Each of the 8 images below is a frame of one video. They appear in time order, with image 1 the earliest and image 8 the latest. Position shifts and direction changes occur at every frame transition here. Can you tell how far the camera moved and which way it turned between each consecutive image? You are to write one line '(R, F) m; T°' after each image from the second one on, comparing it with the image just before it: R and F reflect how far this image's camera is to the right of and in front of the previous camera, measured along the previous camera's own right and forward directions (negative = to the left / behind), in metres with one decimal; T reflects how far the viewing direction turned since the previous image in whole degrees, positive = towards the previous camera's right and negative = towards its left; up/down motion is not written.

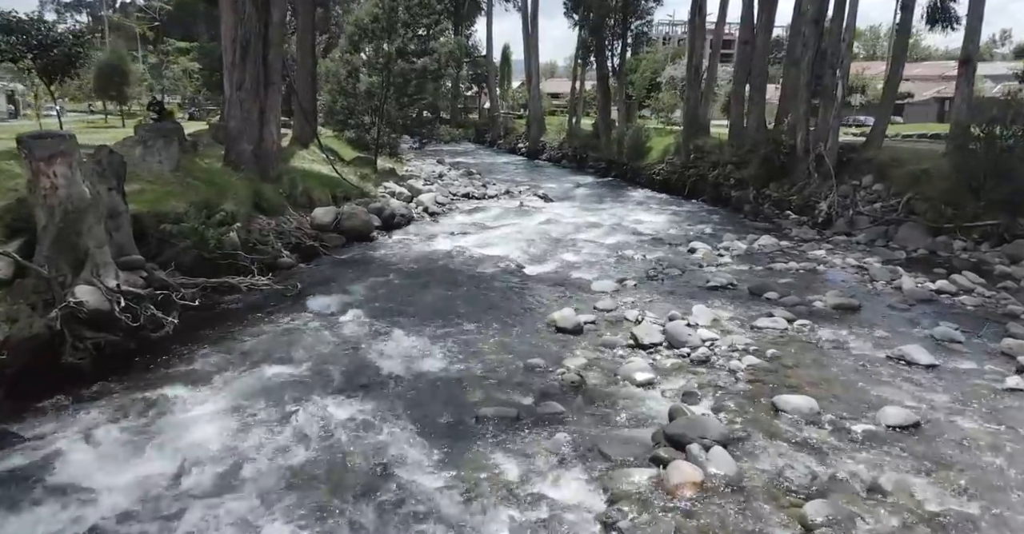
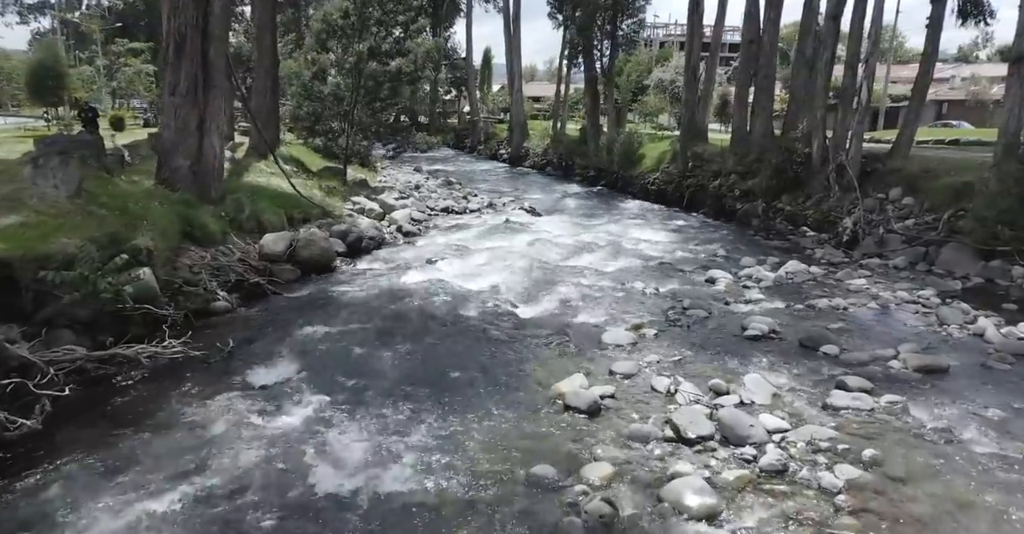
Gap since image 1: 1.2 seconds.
(-0.1, +2.4) m; +2°
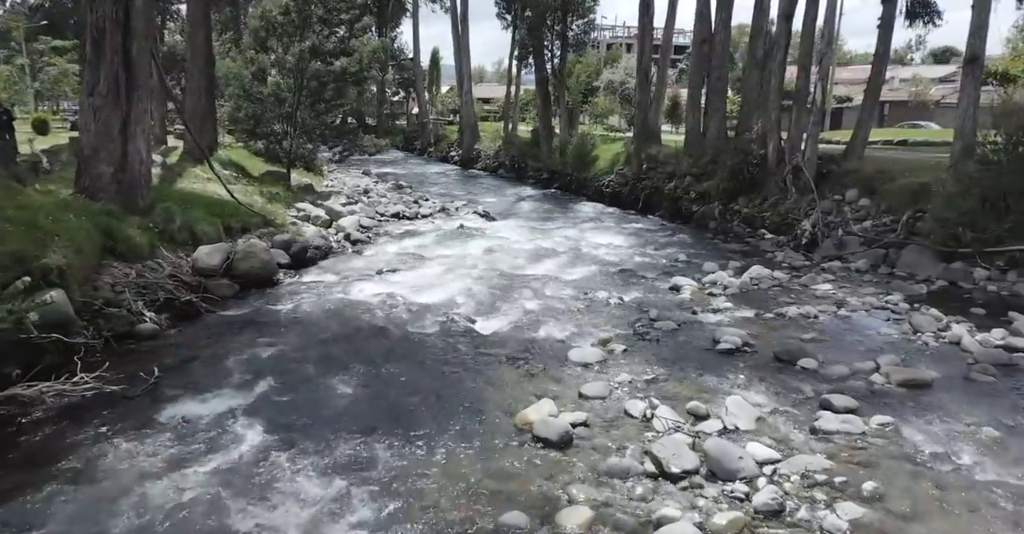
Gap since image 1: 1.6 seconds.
(-0.1, +0.7) m; +4°
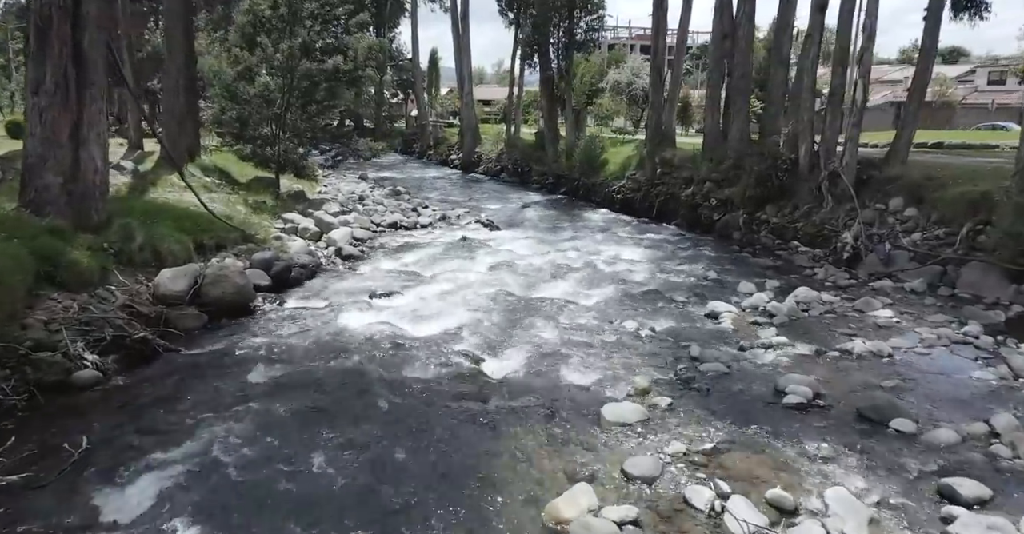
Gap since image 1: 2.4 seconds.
(-0.2, +1.7) m; 0°
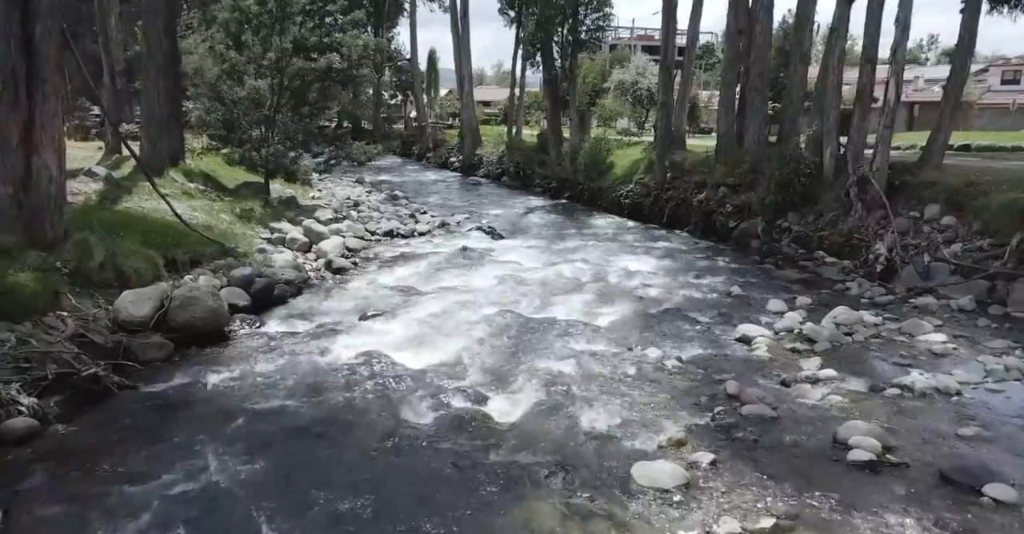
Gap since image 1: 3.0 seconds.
(-0.1, +1.2) m; 0°
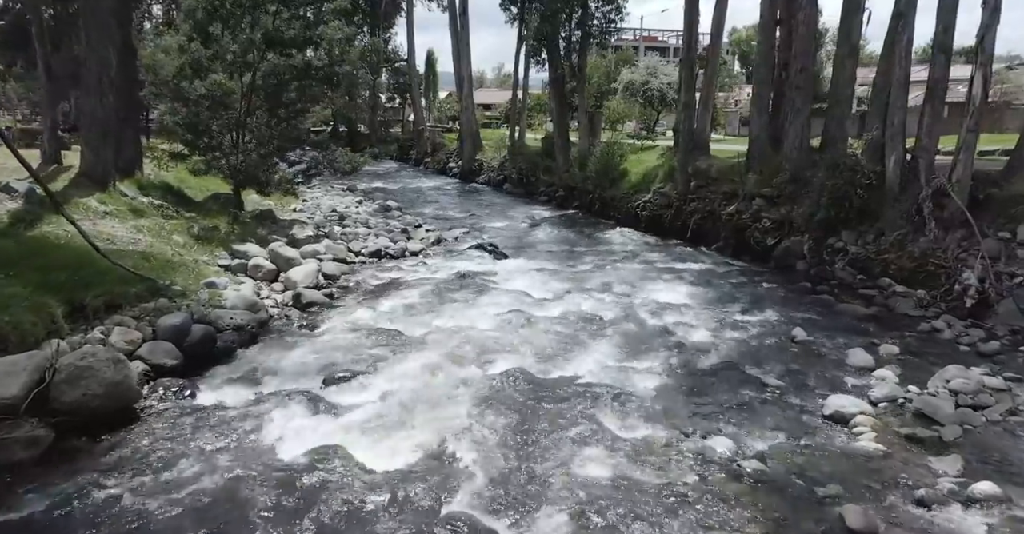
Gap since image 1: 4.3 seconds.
(-0.1, +2.6) m; 0°
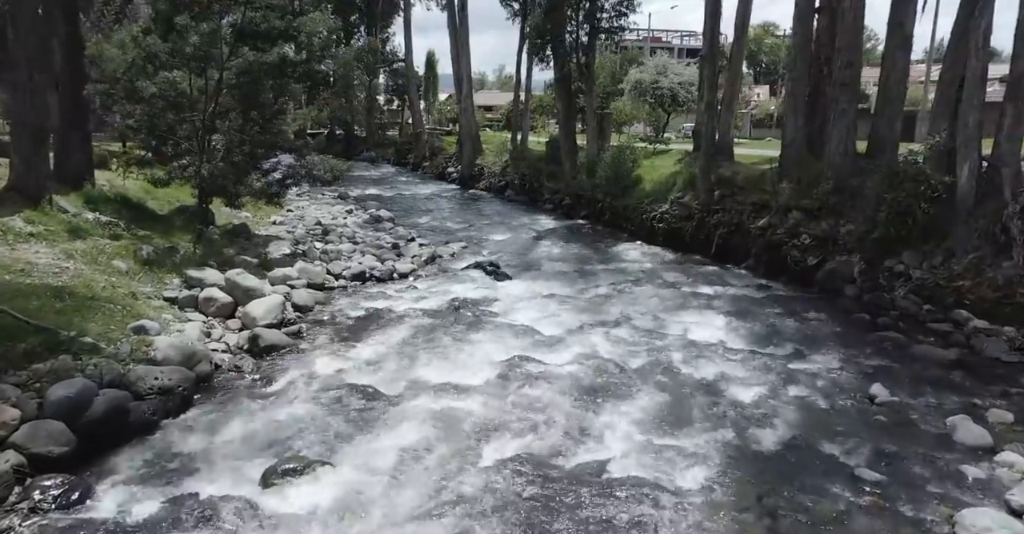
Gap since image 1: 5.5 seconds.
(0.0, +2.2) m; 0°
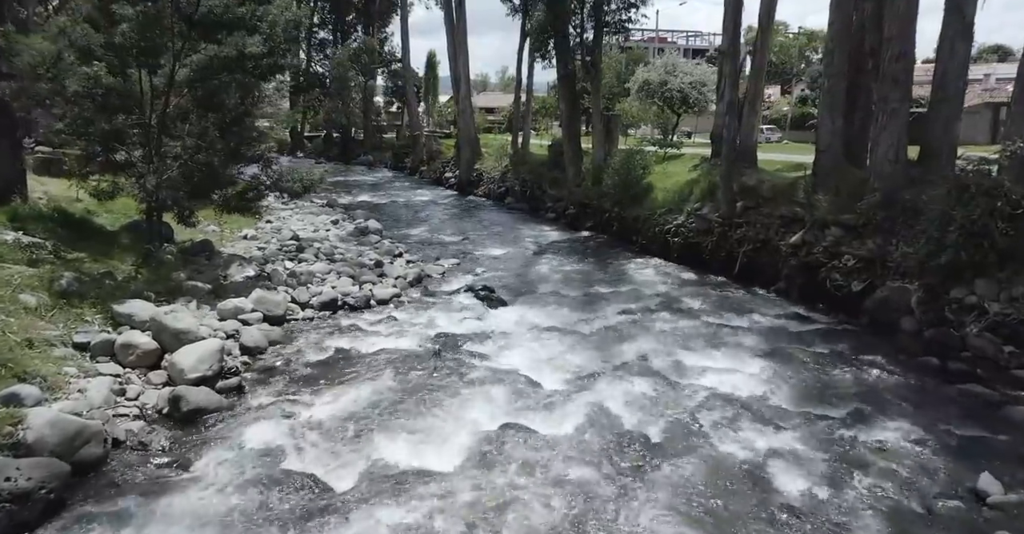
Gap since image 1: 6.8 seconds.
(+0.2, +2.1) m; 0°
